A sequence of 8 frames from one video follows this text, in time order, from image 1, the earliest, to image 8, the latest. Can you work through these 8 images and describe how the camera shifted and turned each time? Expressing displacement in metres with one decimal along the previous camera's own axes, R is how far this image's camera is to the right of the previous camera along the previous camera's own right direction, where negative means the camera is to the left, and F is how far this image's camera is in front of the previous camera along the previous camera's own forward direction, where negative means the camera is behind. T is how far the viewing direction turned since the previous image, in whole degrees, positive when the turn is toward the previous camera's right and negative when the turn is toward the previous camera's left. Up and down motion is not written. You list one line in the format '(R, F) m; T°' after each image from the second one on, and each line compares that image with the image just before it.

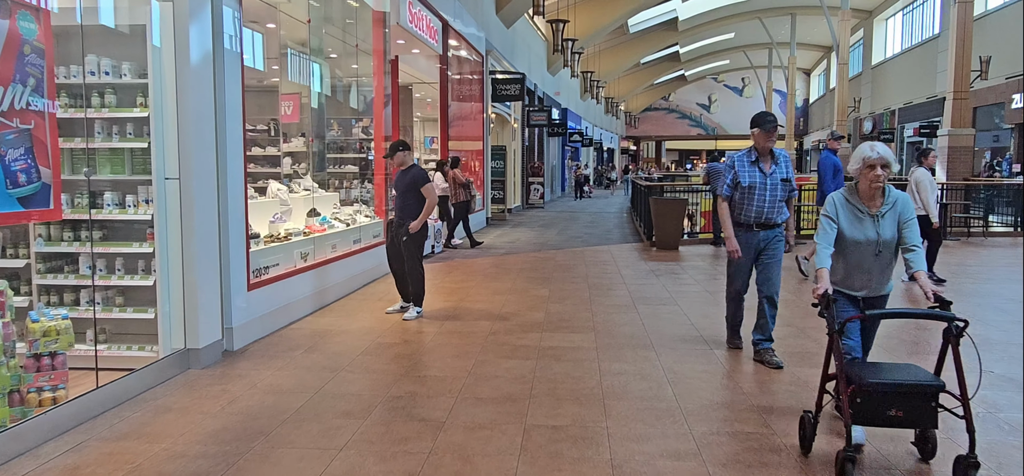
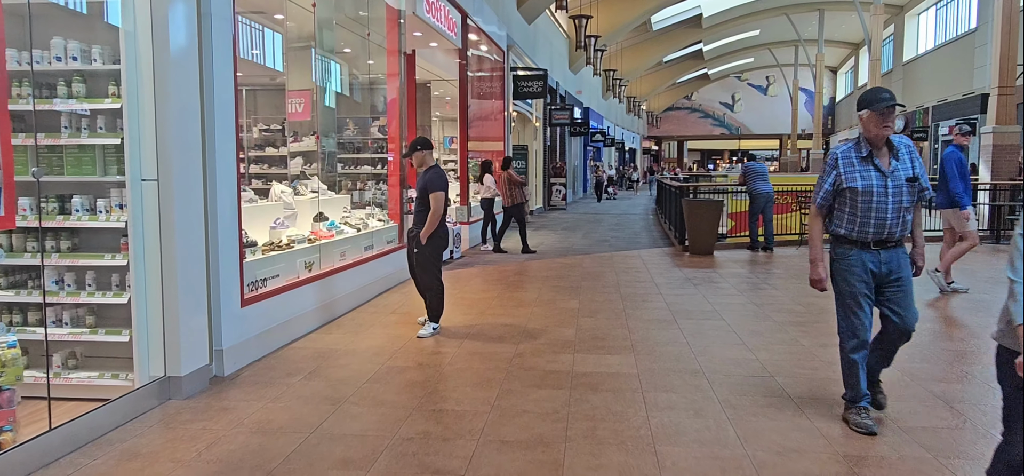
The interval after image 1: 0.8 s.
(-0.1, +0.7) m; -2°
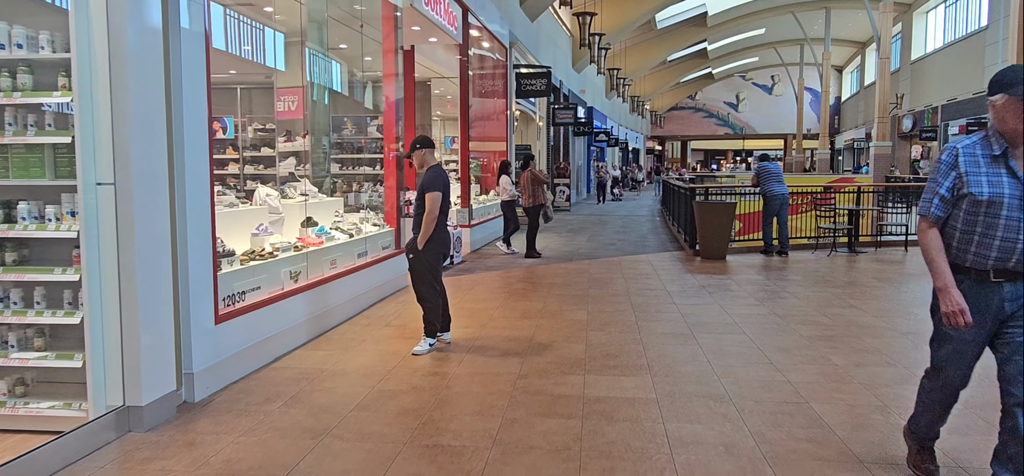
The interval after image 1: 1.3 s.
(0.0, +0.5) m; 0°
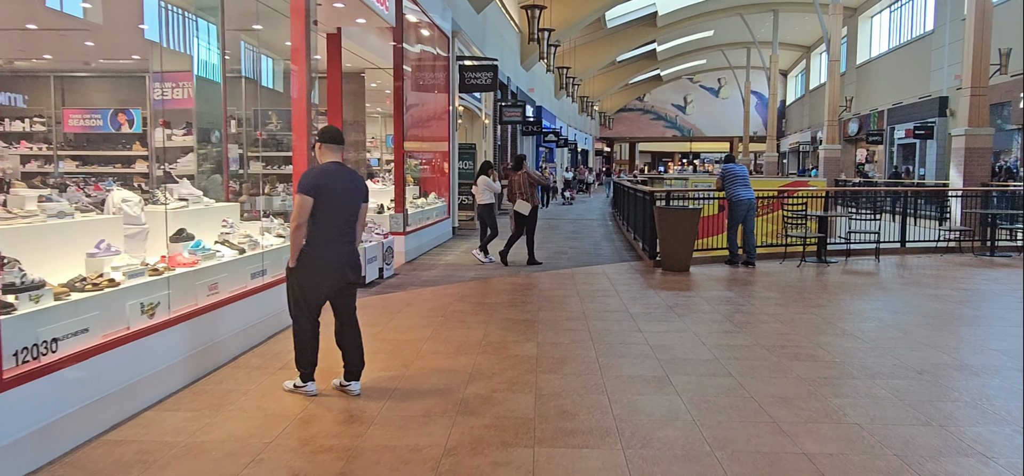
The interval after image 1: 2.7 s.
(+0.1, +1.2) m; +4°
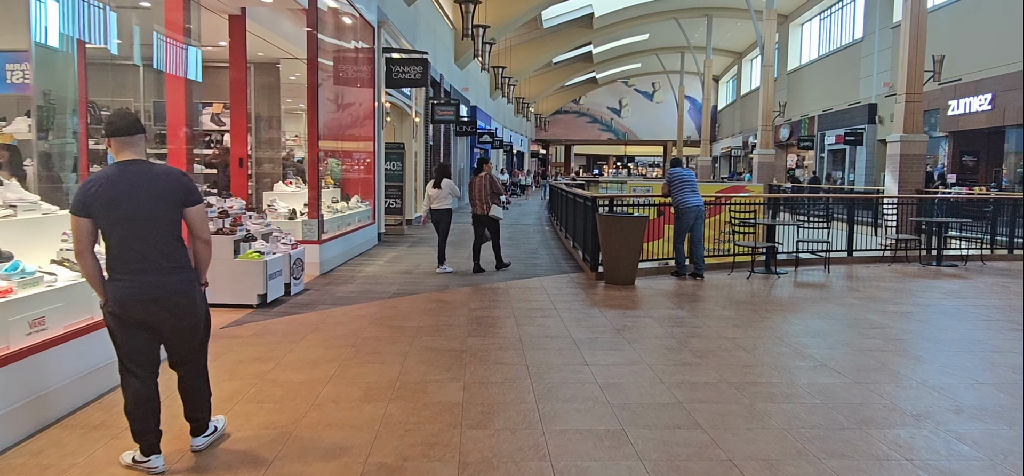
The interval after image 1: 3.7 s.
(+0.1, +1.0) m; +5°
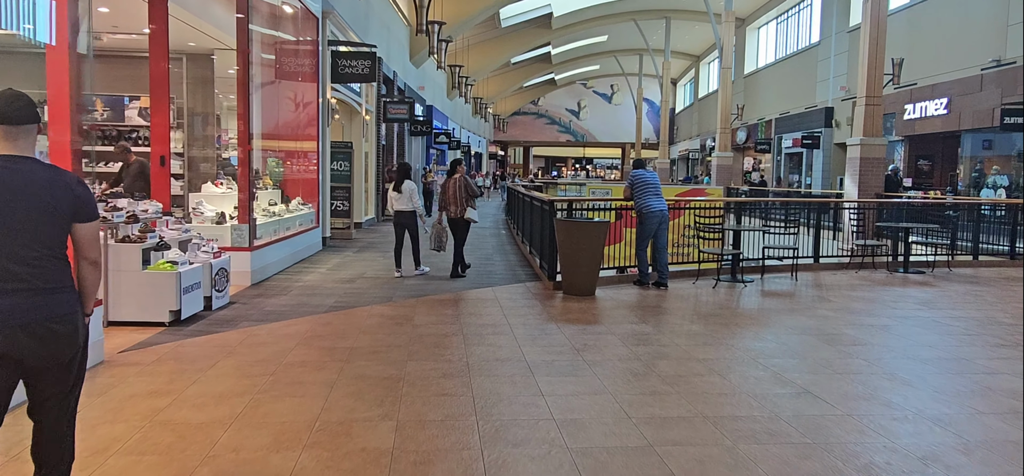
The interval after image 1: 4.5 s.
(+0.1, +0.7) m; +3°
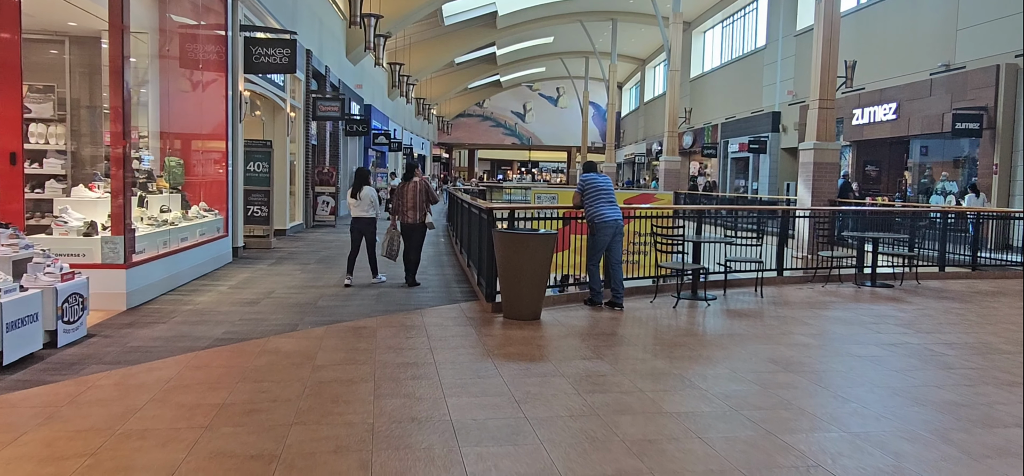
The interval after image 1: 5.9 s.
(+0.1, +1.2) m; +4°
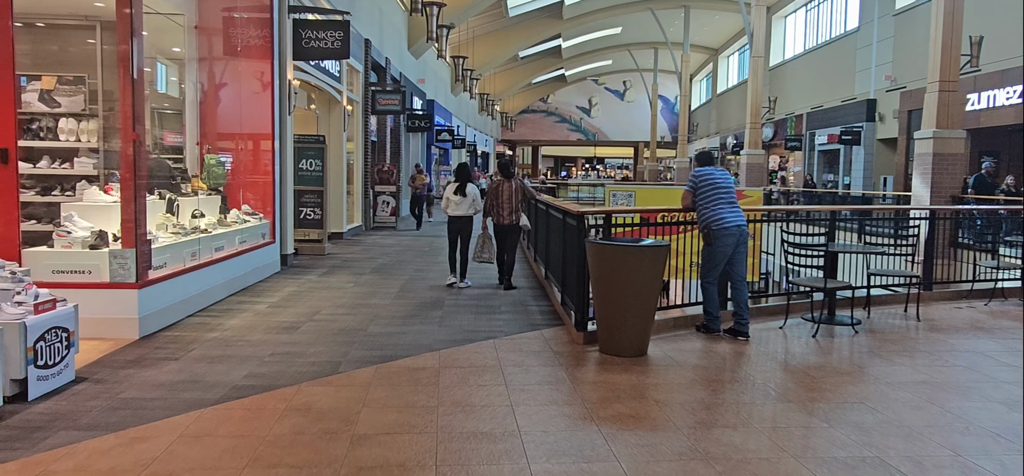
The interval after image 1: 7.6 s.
(-0.3, +1.5) m; -5°
